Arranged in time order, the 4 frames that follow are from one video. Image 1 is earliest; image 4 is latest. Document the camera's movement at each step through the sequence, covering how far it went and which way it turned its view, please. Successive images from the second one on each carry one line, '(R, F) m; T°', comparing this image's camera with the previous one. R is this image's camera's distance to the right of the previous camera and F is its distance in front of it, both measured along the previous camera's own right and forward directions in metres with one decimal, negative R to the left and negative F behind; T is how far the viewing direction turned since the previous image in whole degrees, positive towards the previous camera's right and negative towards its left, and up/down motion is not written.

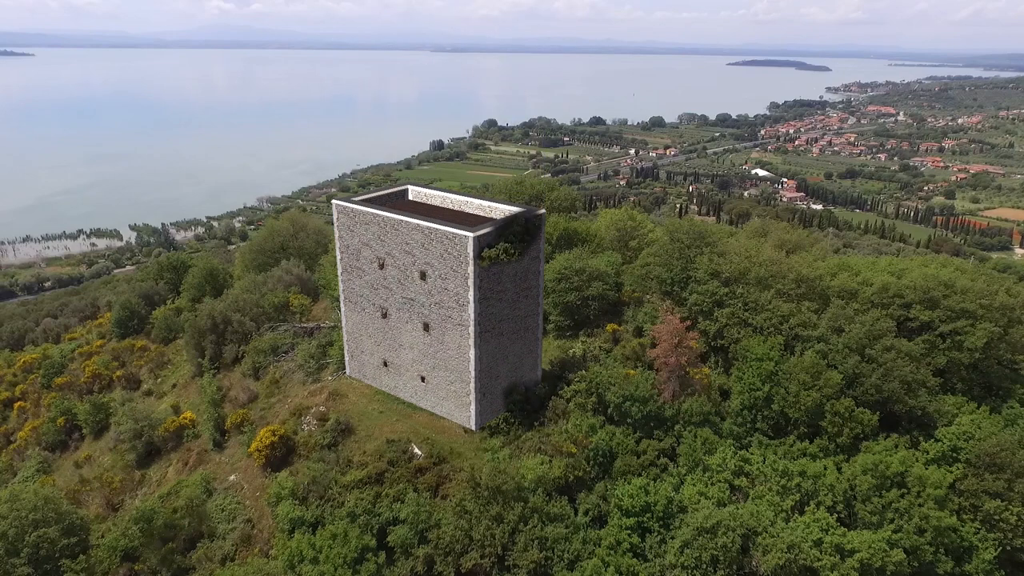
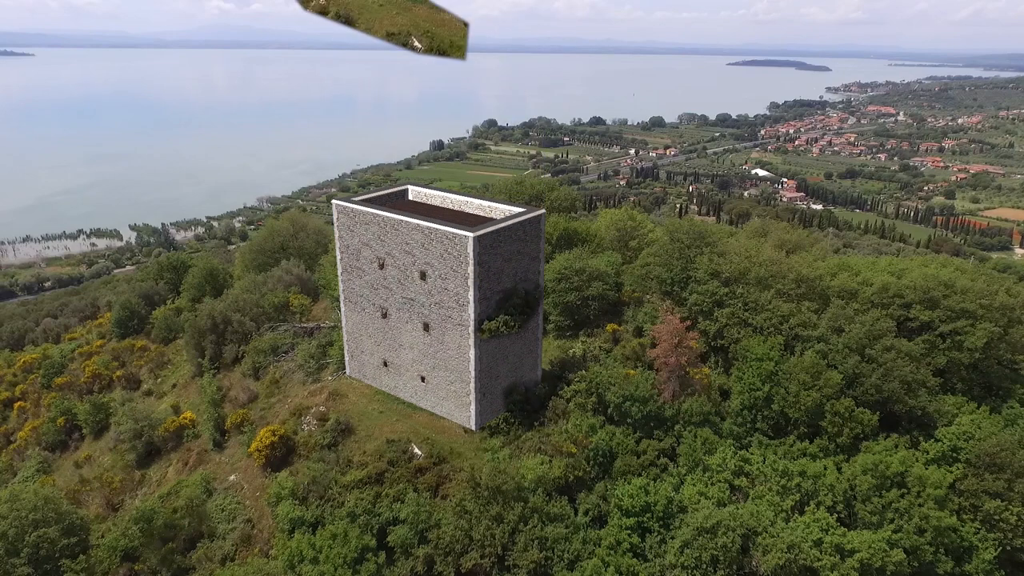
(0.0, 0.0) m; 0°
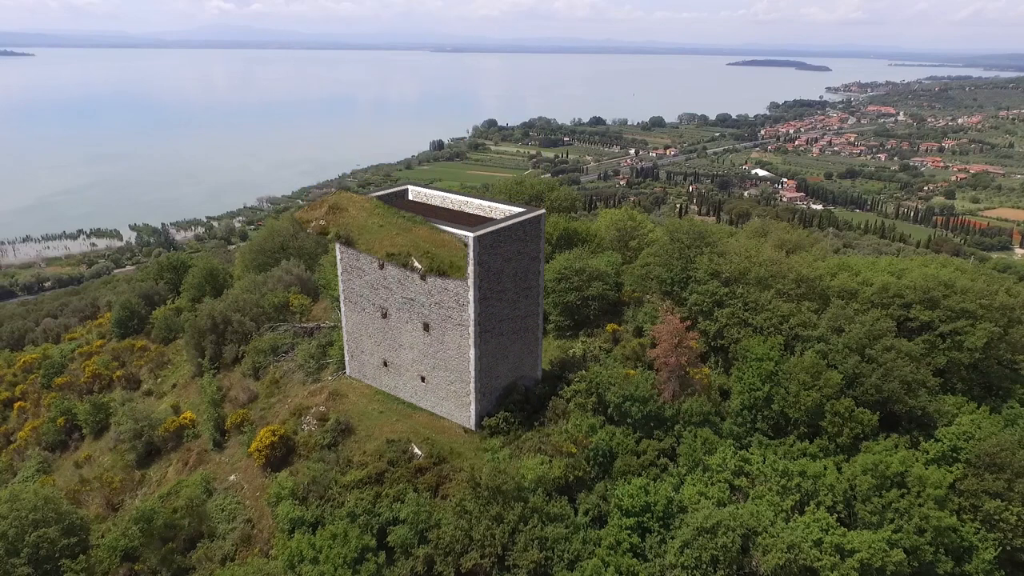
(0.0, 0.0) m; 0°
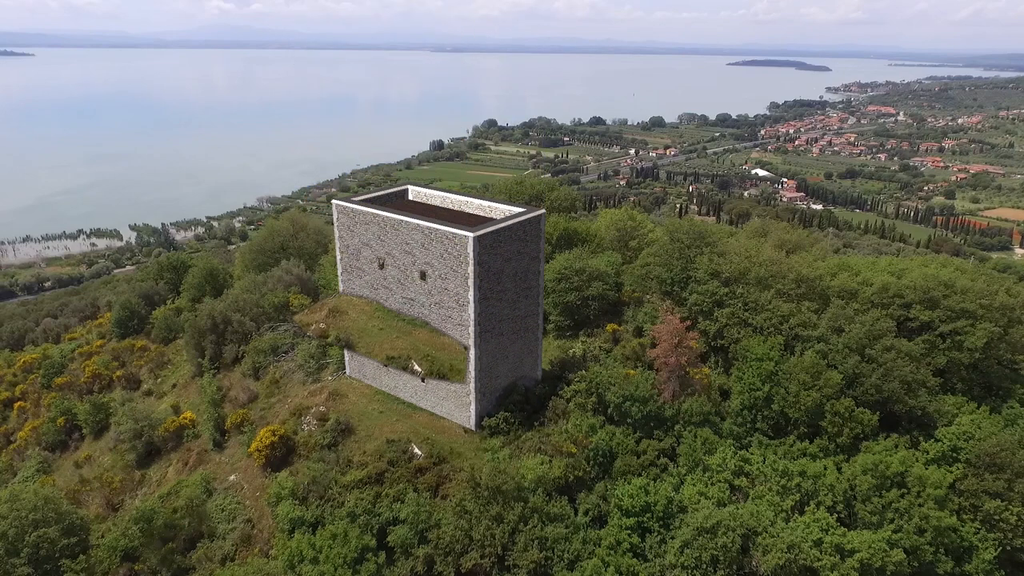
(0.0, 0.0) m; 0°
